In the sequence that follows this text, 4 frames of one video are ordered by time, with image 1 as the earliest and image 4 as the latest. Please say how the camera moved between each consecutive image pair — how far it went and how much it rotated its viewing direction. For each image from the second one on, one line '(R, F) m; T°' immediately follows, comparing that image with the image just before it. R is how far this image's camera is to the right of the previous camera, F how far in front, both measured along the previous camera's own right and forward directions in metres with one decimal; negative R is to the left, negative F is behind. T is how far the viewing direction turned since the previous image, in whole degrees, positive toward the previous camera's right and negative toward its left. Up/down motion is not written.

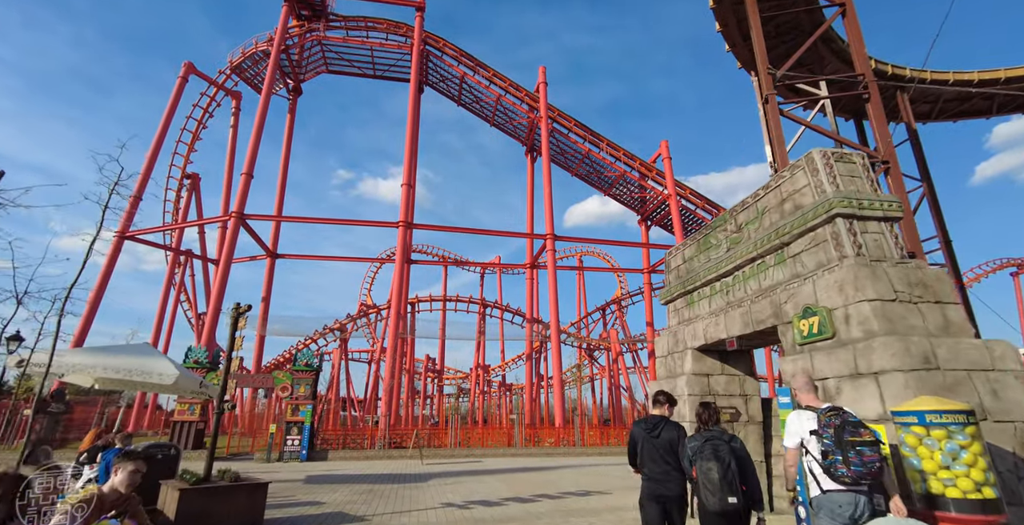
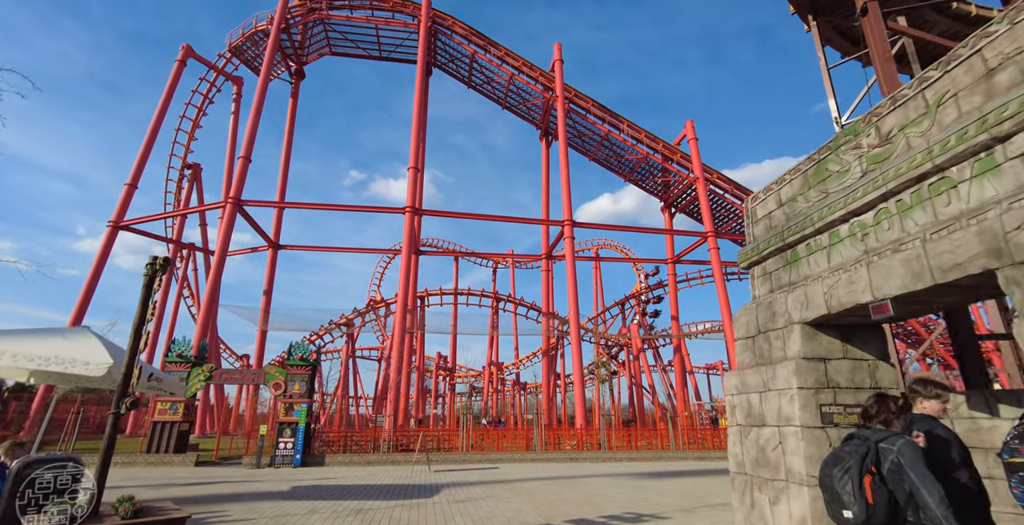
(-0.1, +1.4) m; -1°
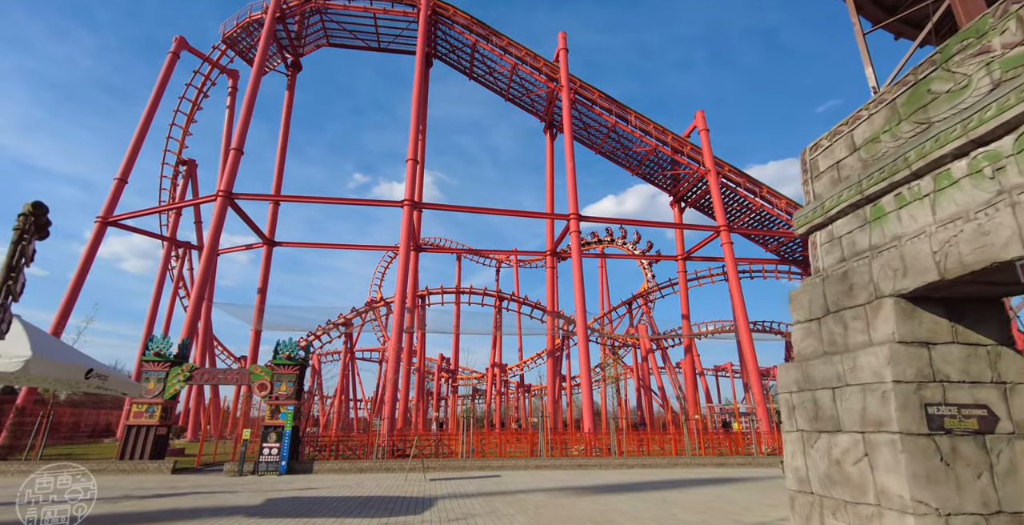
(0.0, +0.9) m; 0°
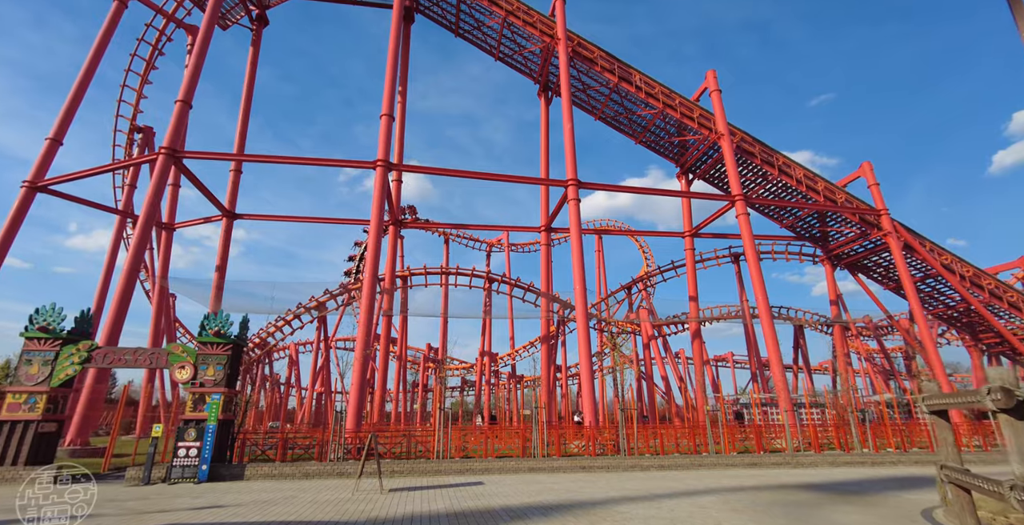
(+0.1, +2.3) m; +1°
